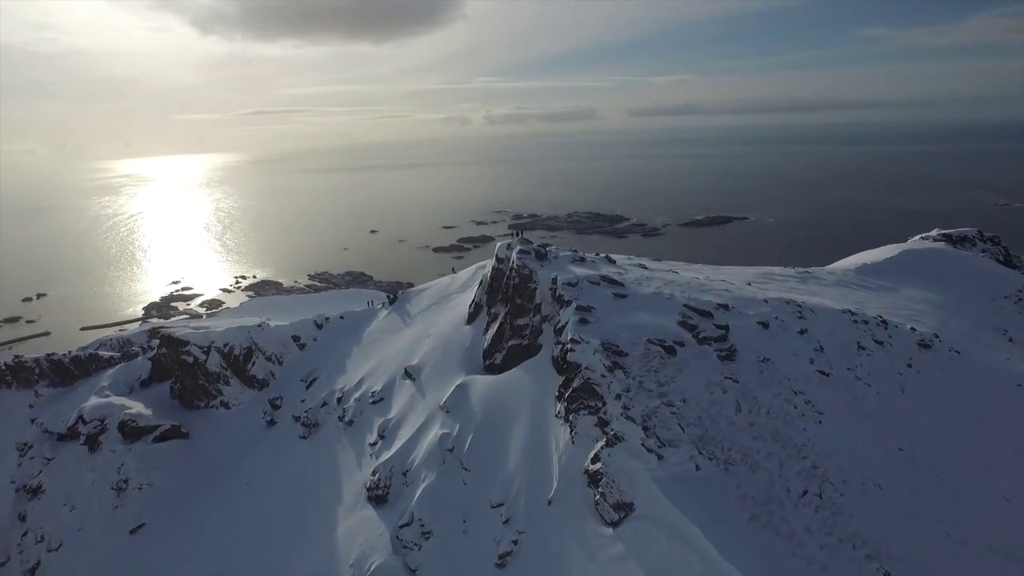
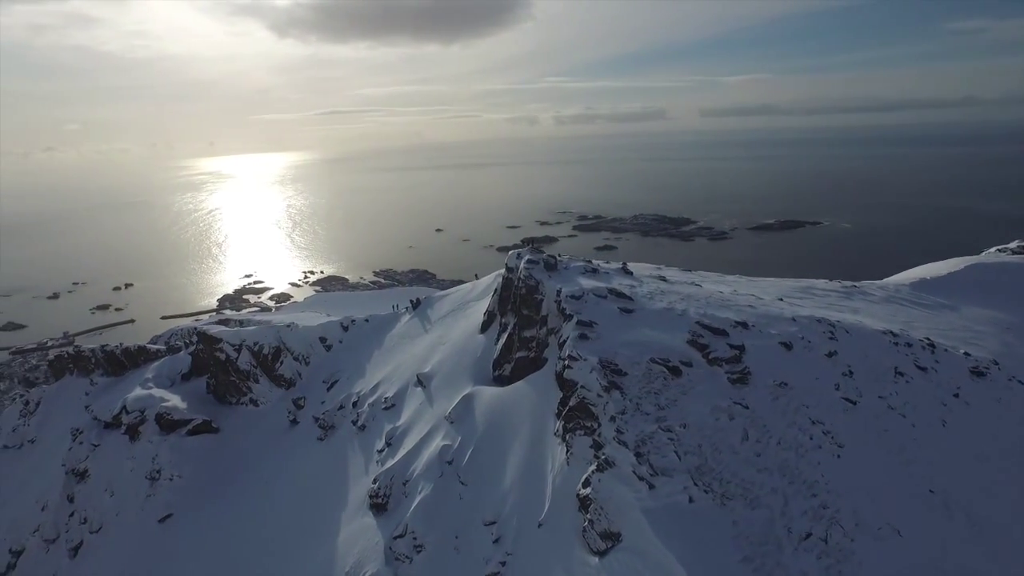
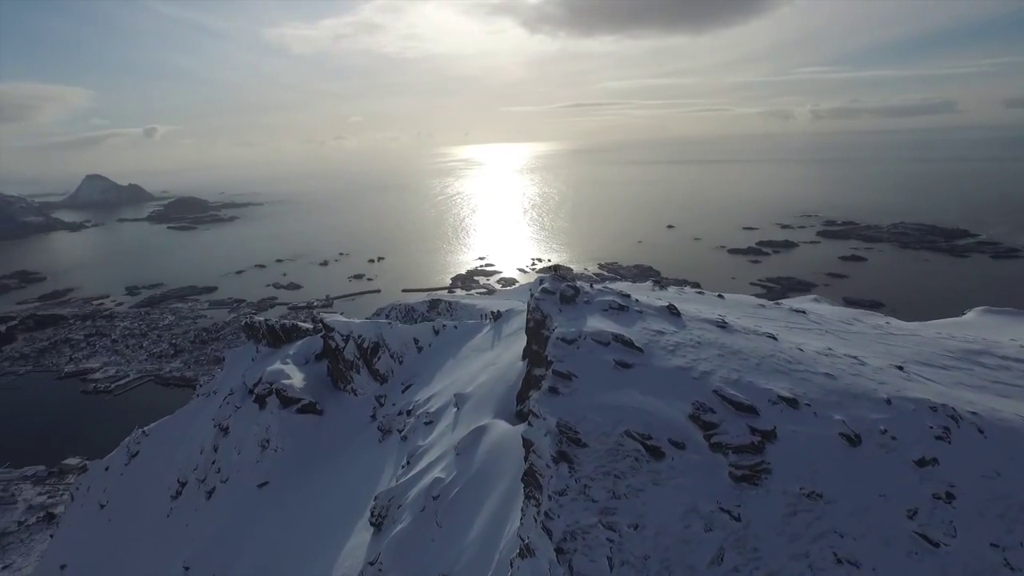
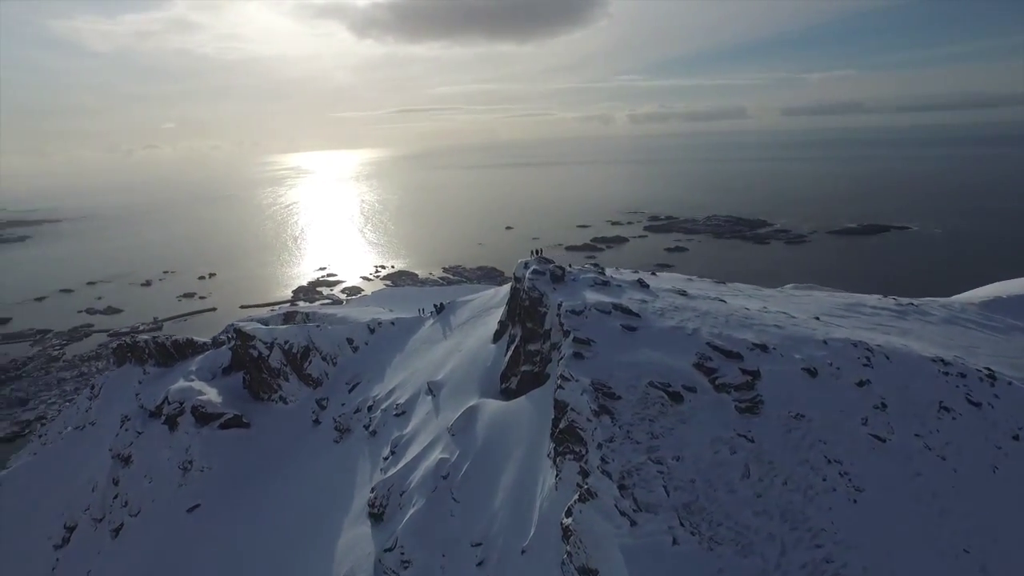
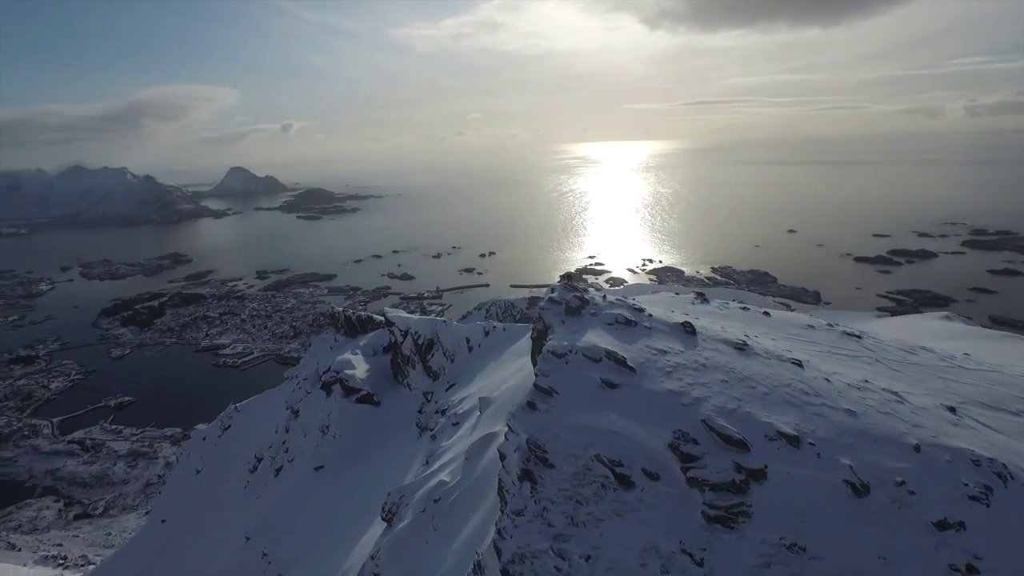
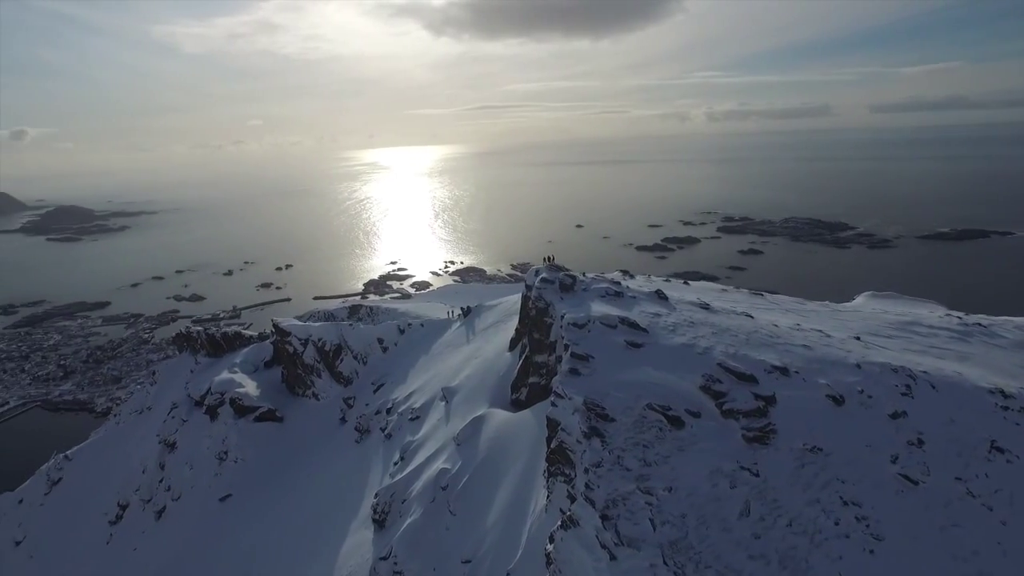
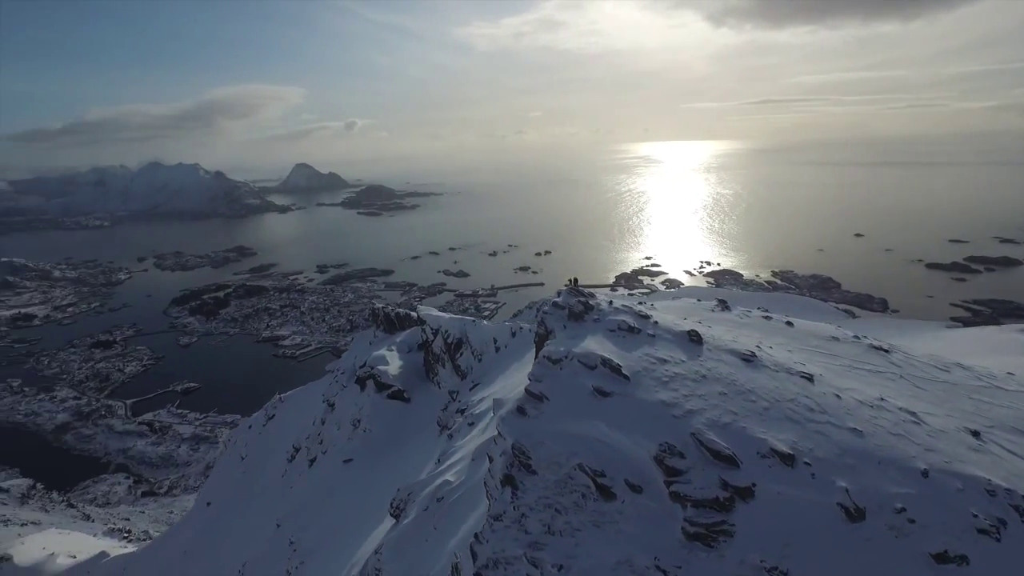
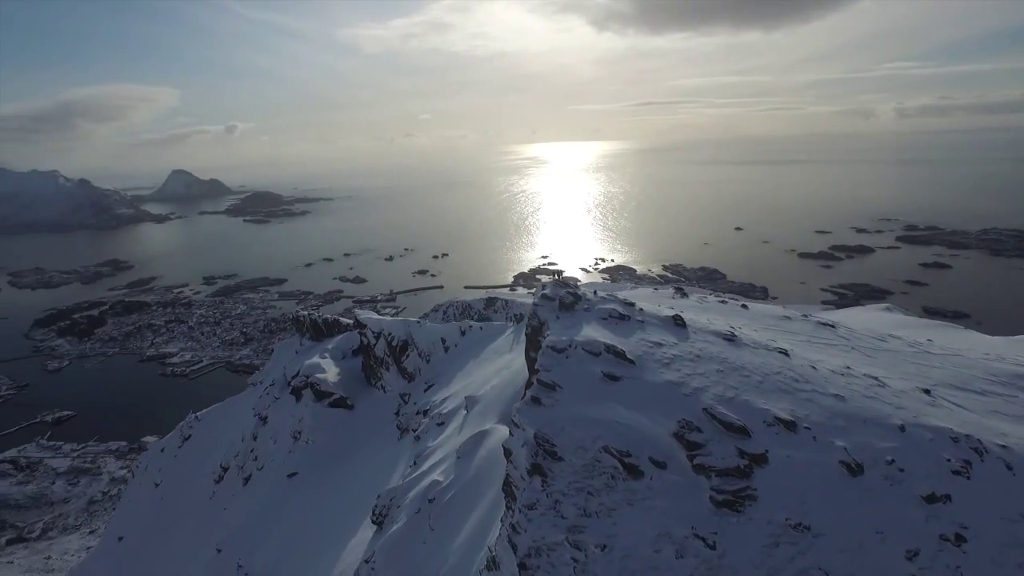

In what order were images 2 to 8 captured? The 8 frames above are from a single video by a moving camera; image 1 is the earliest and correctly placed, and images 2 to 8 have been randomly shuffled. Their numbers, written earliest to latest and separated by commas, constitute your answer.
2, 4, 6, 3, 8, 5, 7
